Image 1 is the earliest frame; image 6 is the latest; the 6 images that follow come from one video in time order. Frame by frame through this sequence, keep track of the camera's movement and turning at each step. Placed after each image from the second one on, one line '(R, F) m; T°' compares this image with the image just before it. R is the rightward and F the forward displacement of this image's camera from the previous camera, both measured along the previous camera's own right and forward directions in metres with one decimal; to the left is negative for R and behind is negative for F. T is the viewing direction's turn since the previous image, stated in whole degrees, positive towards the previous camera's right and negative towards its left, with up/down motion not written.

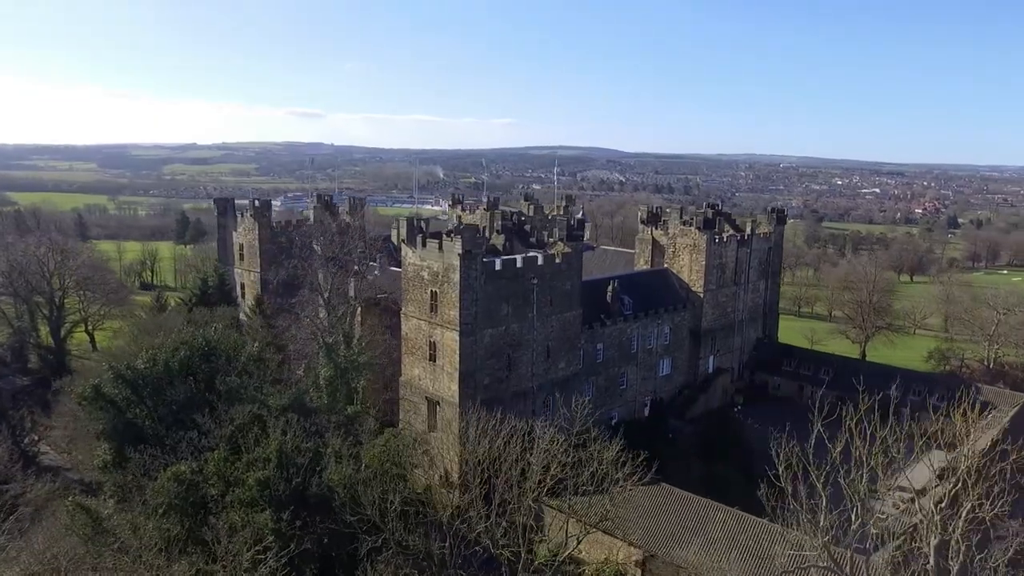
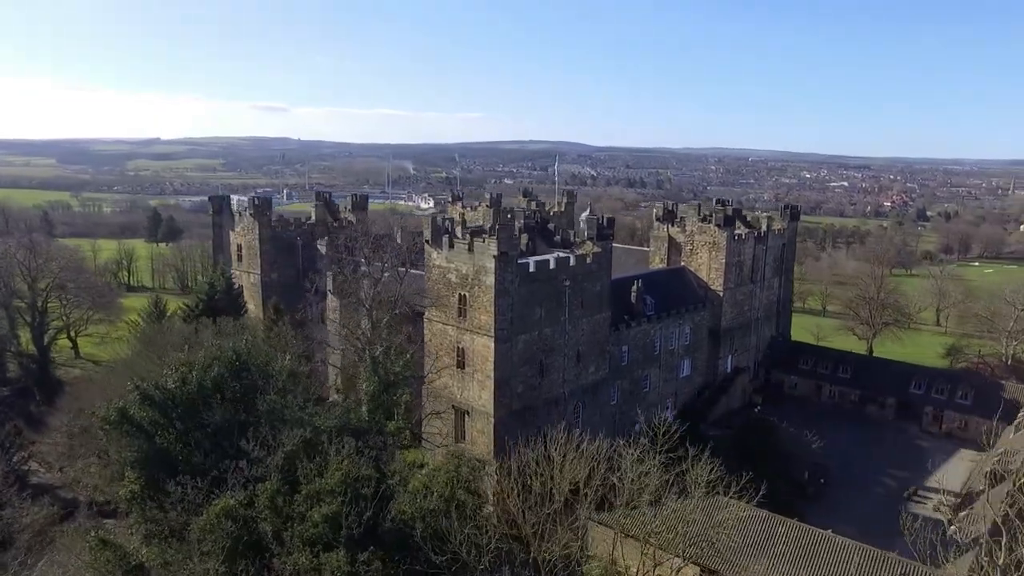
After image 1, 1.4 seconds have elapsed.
(-2.8, +1.8) m; +2°
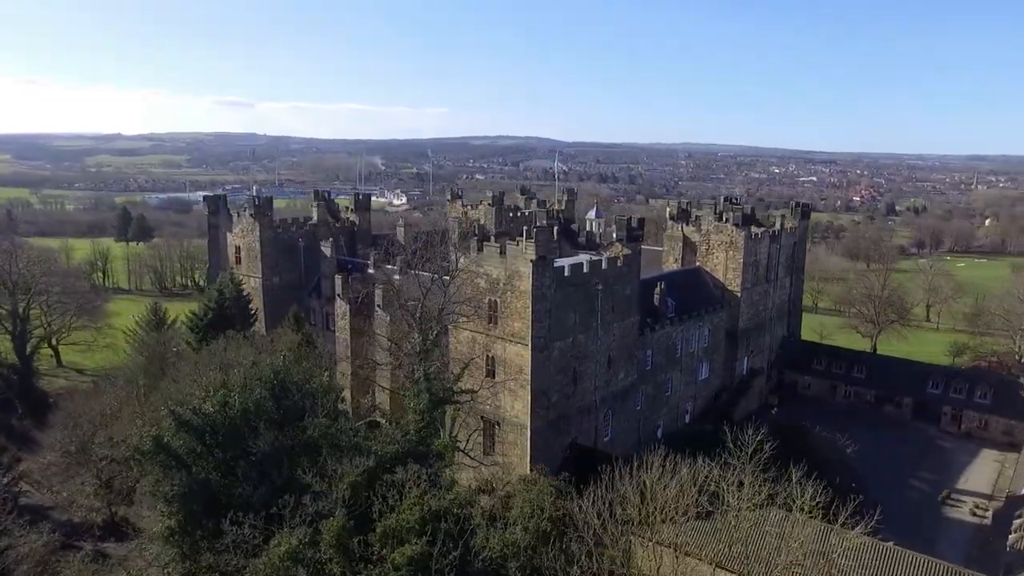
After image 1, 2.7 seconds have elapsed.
(-2.6, +1.6) m; +2°
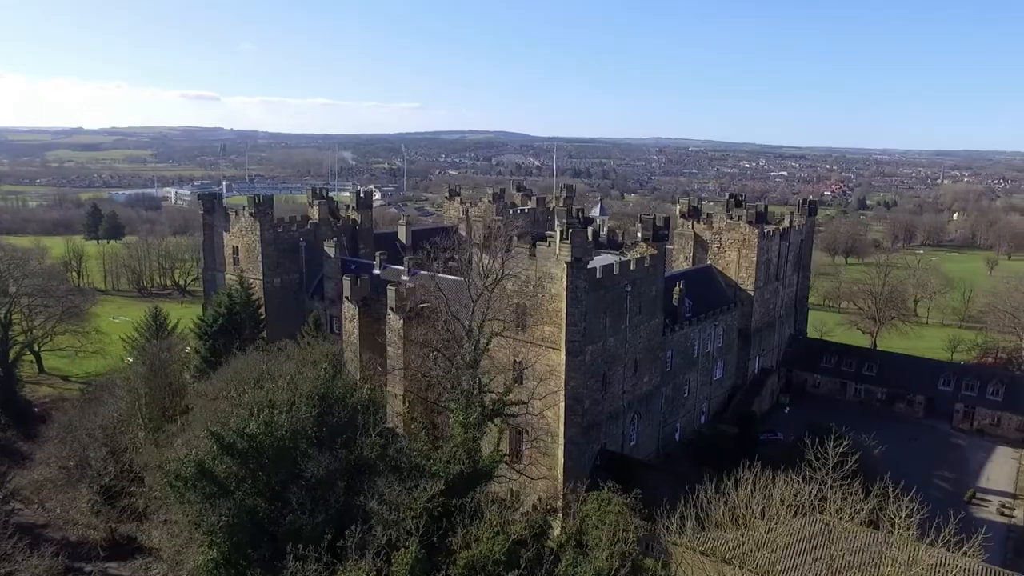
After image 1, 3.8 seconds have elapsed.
(-2.3, +1.3) m; +2°
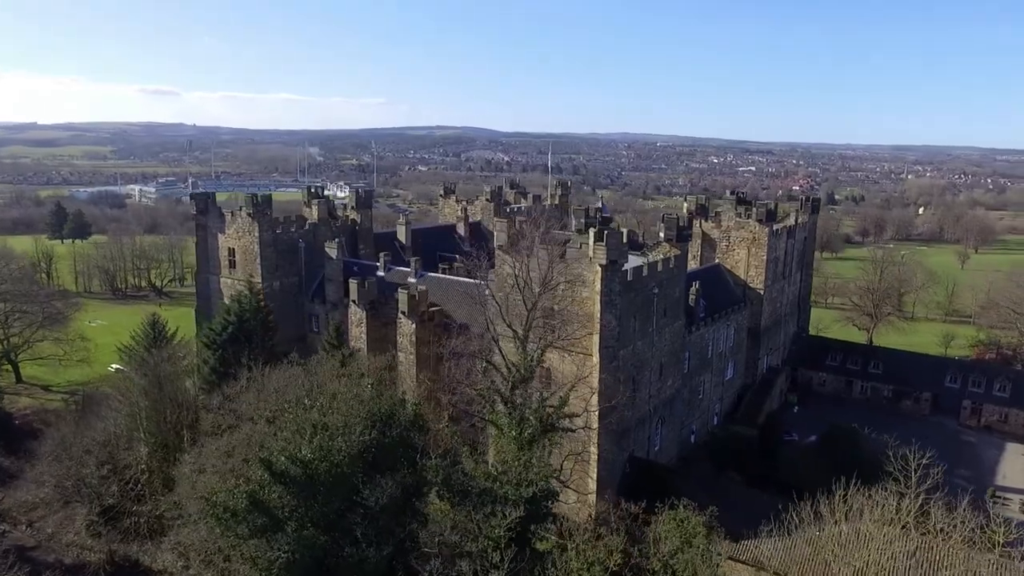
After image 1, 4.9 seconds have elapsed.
(-2.3, +1.2) m; +3°
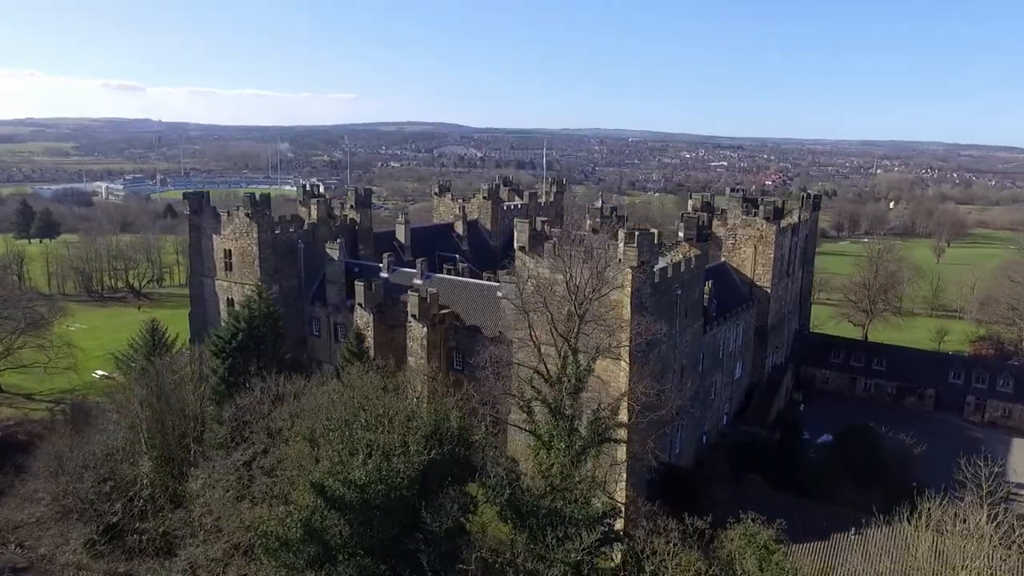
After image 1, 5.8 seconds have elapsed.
(-1.9, +1.0) m; +2°
